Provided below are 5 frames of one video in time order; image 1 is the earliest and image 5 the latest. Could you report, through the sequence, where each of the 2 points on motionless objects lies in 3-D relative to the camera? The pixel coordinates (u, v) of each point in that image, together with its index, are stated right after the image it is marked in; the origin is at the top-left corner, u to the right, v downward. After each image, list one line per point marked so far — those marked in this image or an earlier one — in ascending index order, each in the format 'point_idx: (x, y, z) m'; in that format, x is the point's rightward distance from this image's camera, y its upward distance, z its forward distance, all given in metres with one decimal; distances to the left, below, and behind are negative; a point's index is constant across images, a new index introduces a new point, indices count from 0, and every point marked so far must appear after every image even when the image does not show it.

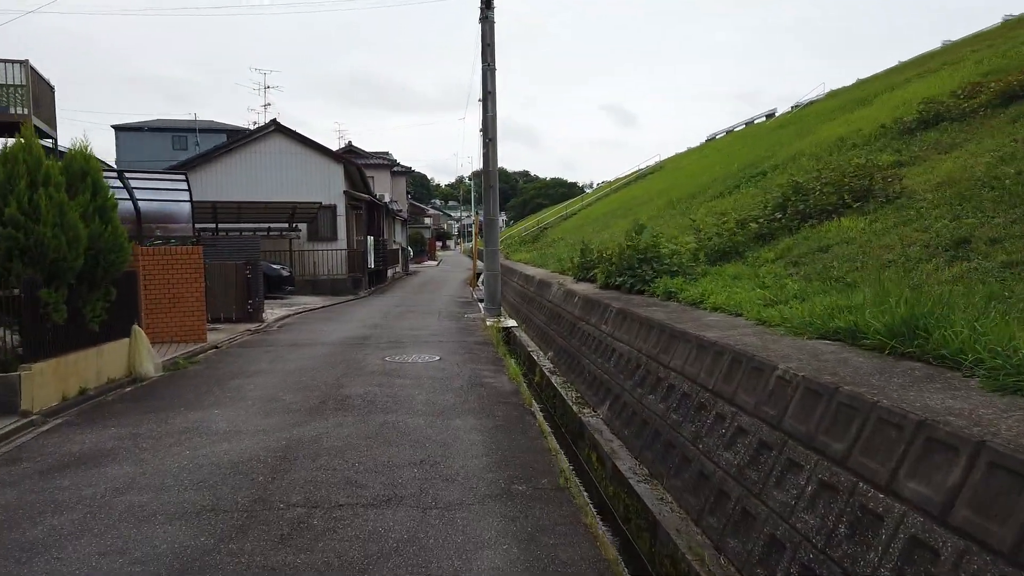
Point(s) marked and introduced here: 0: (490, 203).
0: (-0.4, +1.4, +12.5) m
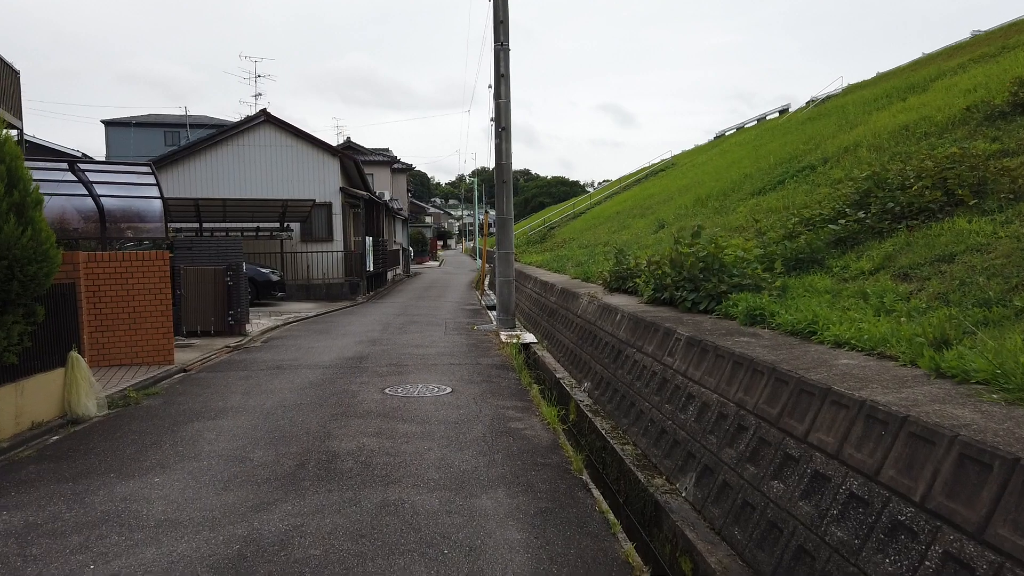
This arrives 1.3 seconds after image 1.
0: (-0.2, +1.3, +11.1) m
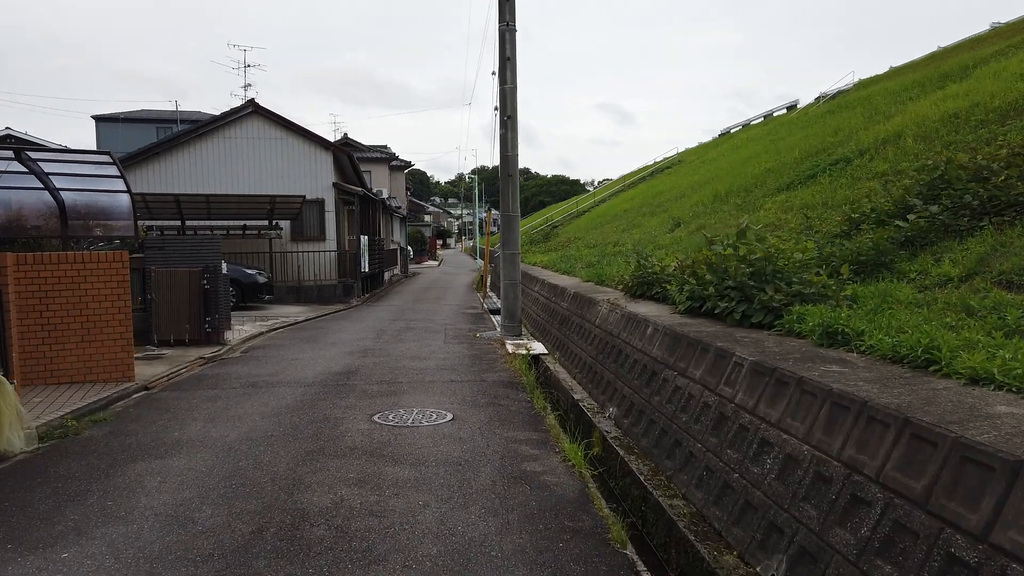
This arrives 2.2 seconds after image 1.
0: (-0.1, +1.2, +10.1) m
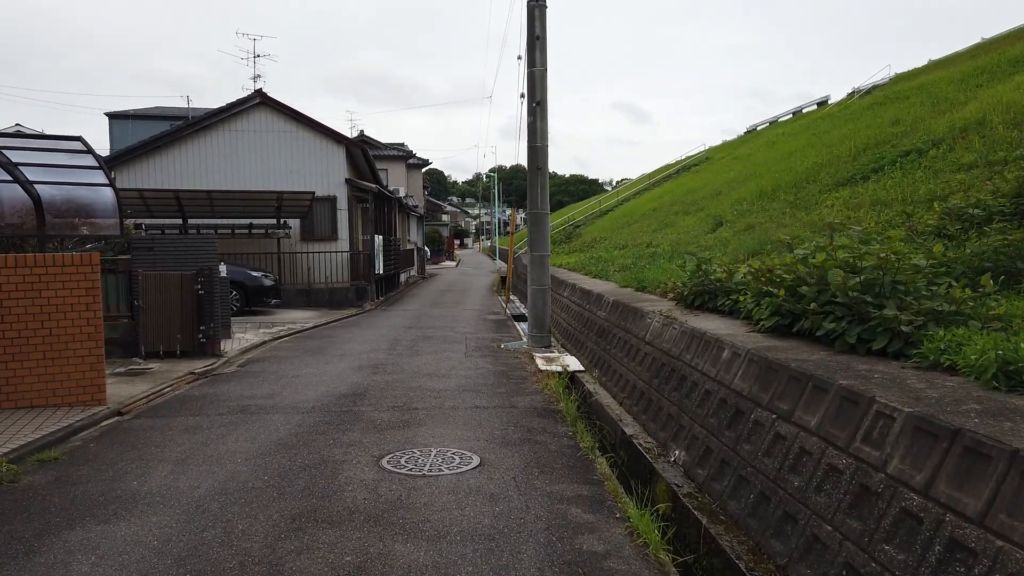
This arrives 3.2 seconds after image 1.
0: (+0.3, +1.2, +9.1) m
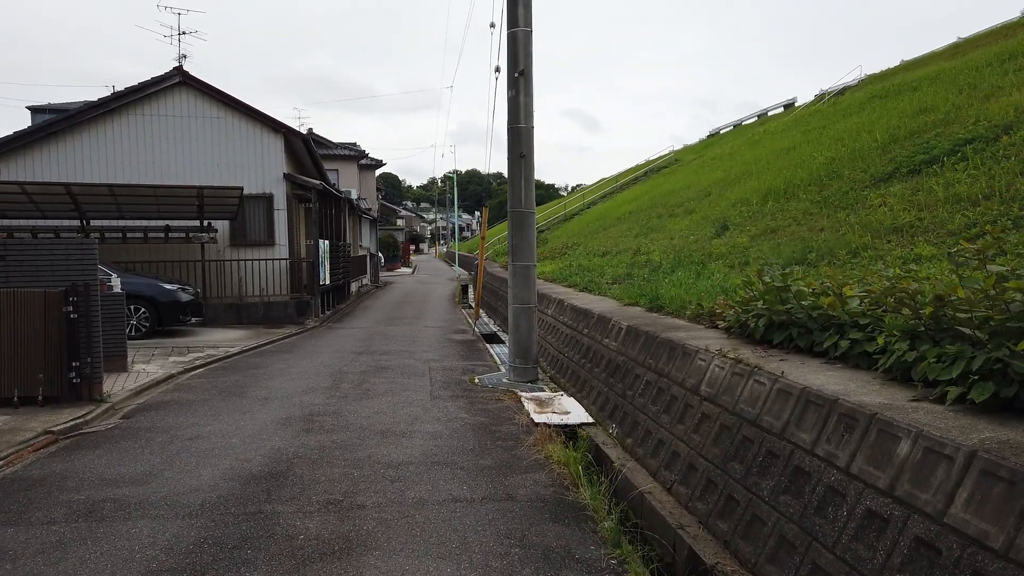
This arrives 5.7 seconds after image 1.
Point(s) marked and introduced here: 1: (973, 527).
0: (+0.1, +1.0, +7.1) m
1: (+1.3, -0.6, +2.1) m
